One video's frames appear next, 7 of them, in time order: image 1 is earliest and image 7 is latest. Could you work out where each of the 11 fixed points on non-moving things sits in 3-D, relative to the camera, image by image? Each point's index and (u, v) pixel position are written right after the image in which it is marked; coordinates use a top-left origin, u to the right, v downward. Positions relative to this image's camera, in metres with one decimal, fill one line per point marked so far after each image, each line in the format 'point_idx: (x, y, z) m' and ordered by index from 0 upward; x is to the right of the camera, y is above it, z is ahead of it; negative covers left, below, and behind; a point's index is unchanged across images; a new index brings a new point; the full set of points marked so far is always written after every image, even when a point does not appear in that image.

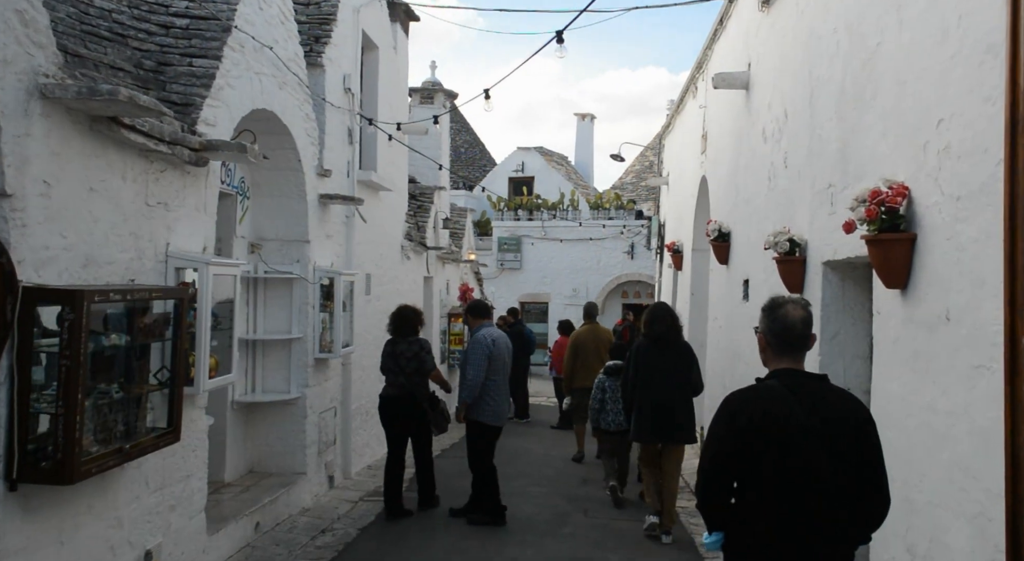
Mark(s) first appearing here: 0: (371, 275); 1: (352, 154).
0: (-1.4, +0.1, +9.8) m
1: (-1.4, +1.1, +8.8) m
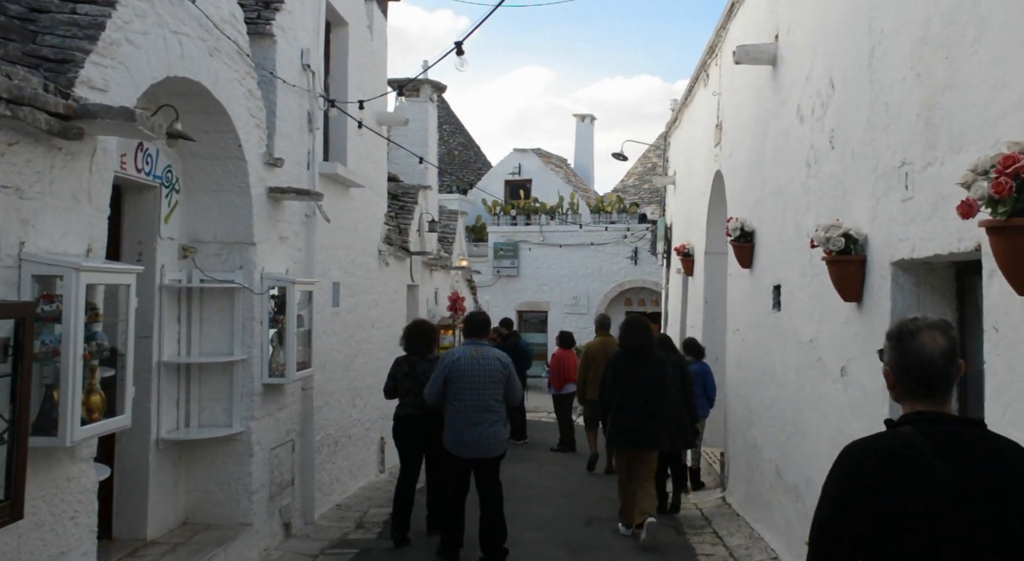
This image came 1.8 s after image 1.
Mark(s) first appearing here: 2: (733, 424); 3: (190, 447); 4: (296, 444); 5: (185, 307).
0: (-1.5, 0.0, +8.5) m
1: (-1.5, +1.0, +7.5) m
2: (+2.0, -1.3, +8.8) m
3: (-2.0, -1.1, +6.3) m
4: (-1.6, -1.2, +7.3) m
5: (-2.1, -0.2, +6.3) m
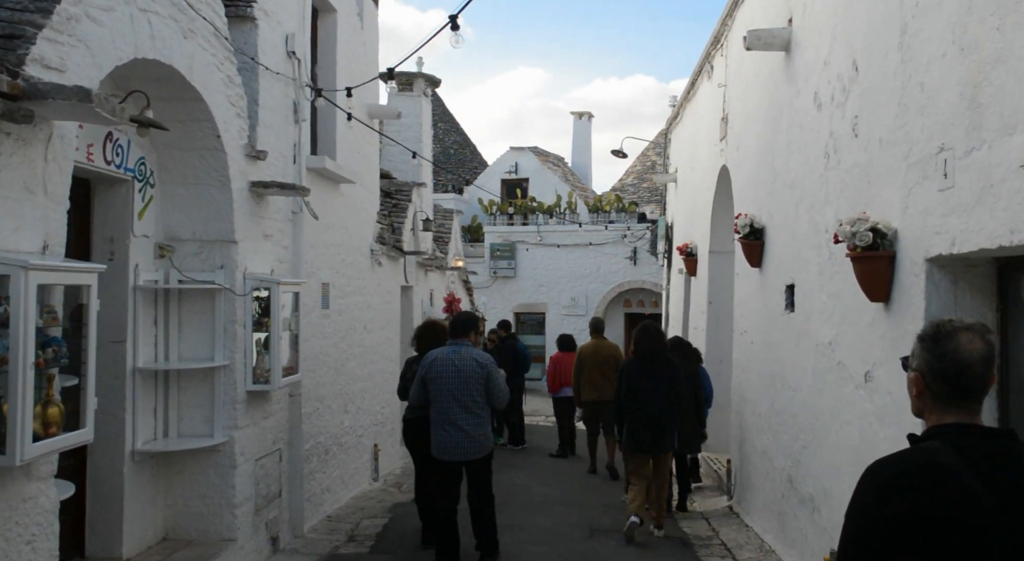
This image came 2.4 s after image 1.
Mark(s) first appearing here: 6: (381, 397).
0: (-1.5, 0.0, +8.1) m
1: (-1.5, +1.0, +7.1) m
2: (+2.0, -1.3, +8.4) m
3: (-2.0, -1.1, +5.9) m
4: (-1.6, -1.2, +6.9) m
5: (-2.1, -0.2, +5.9) m
6: (-1.3, -1.2, +10.0) m
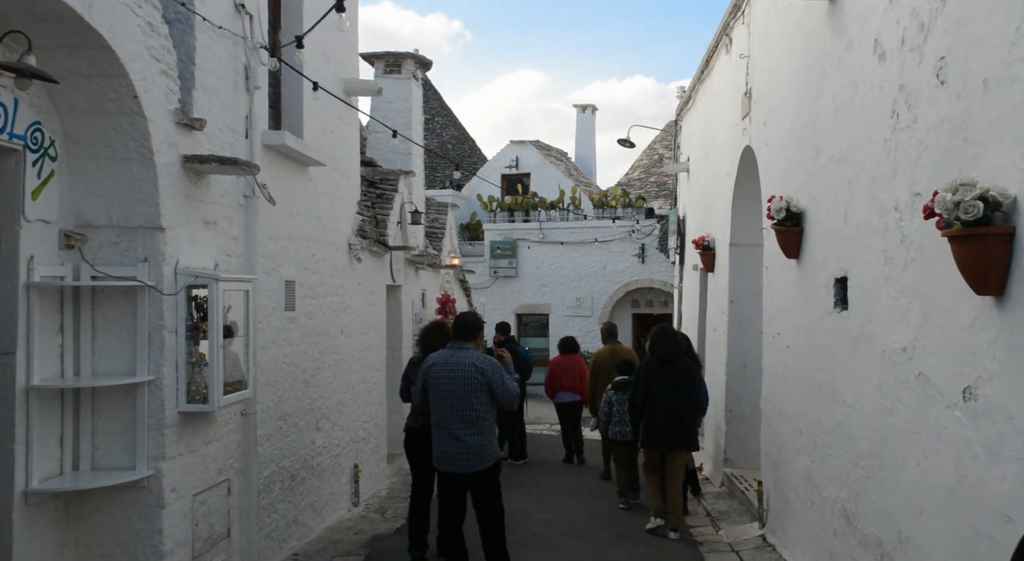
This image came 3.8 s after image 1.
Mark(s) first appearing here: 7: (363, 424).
0: (-1.5, 0.0, +7.0) m
1: (-1.6, +1.1, +6.0) m
2: (+1.9, -1.2, +7.3) m
3: (-2.1, -1.0, +4.8) m
4: (-1.6, -1.2, +5.8) m
5: (-2.1, -0.2, +4.7) m
6: (-1.3, -1.2, +8.9) m
7: (-1.3, -1.3, +8.8) m
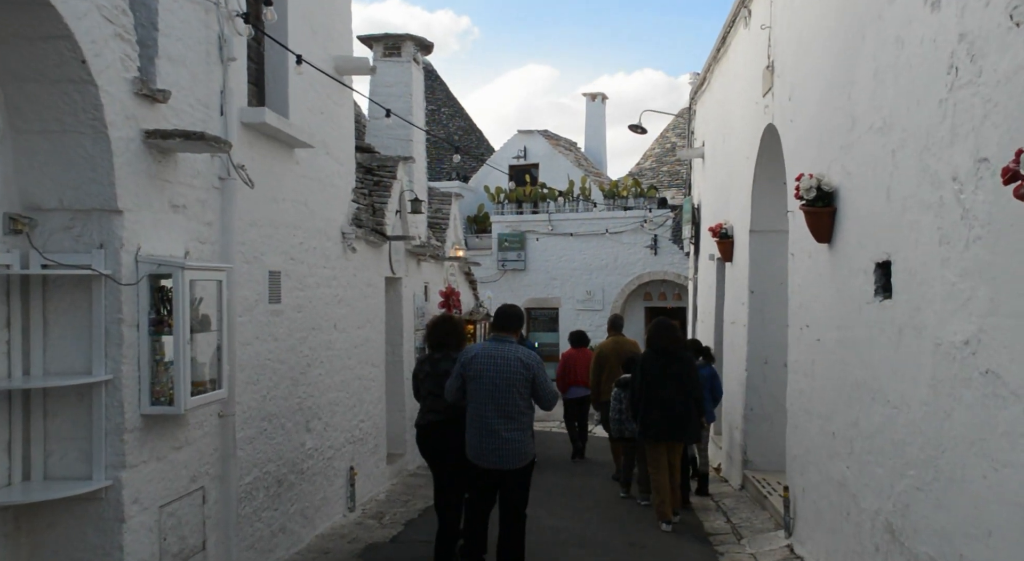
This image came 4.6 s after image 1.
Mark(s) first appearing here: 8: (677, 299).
0: (-1.5, 0.0, +6.4) m
1: (-1.6, +1.1, +5.5) m
2: (+2.0, -1.1, +6.7) m
3: (-2.1, -1.0, +4.3) m
4: (-1.6, -1.1, +5.2) m
5: (-2.1, -0.1, +4.2) m
6: (-1.3, -1.1, +8.3) m
7: (-1.3, -1.2, +8.3) m
8: (+3.3, -0.4, +19.7) m
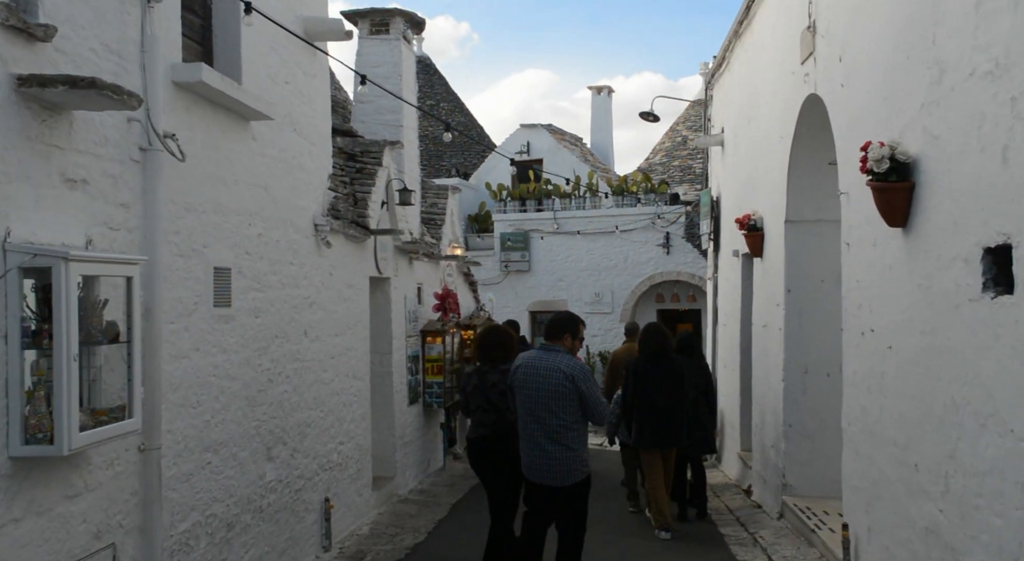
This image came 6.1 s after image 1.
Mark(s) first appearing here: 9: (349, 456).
0: (-1.5, +0.1, +5.3) m
1: (-1.6, +1.1, +4.3) m
2: (+2.0, -1.1, +5.5) m
3: (-2.1, -1.0, +3.1) m
4: (-1.6, -1.1, +4.1) m
5: (-2.1, -0.1, +3.1) m
6: (-1.3, -1.1, +7.2) m
7: (-1.3, -1.2, +7.1) m
8: (+3.3, -0.4, +18.6) m
9: (-1.2, -1.3, +7.4) m
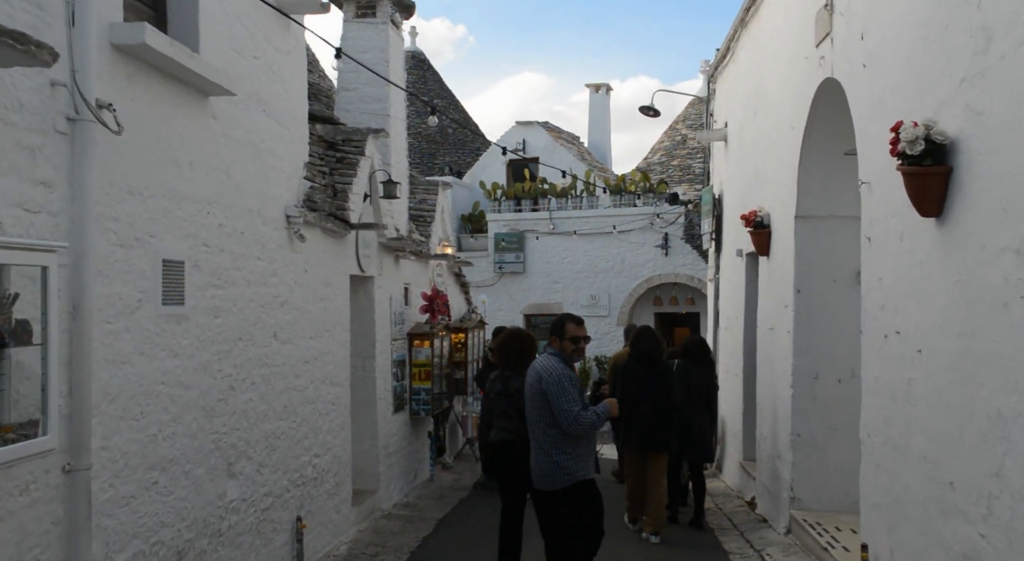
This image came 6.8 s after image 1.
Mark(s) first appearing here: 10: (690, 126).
0: (-1.5, +0.1, +4.7) m
1: (-1.6, +1.1, +3.7) m
2: (+1.9, -1.1, +4.9) m
3: (-2.1, -1.0, +2.5) m
4: (-1.6, -1.1, +3.5) m
5: (-2.1, -0.1, +2.5) m
6: (-1.3, -1.1, +6.6) m
7: (-1.3, -1.2, +6.5) m
8: (+3.2, -0.4, +18.0) m
9: (-1.3, -1.3, +6.8) m
10: (+3.6, +3.1, +19.9) m
